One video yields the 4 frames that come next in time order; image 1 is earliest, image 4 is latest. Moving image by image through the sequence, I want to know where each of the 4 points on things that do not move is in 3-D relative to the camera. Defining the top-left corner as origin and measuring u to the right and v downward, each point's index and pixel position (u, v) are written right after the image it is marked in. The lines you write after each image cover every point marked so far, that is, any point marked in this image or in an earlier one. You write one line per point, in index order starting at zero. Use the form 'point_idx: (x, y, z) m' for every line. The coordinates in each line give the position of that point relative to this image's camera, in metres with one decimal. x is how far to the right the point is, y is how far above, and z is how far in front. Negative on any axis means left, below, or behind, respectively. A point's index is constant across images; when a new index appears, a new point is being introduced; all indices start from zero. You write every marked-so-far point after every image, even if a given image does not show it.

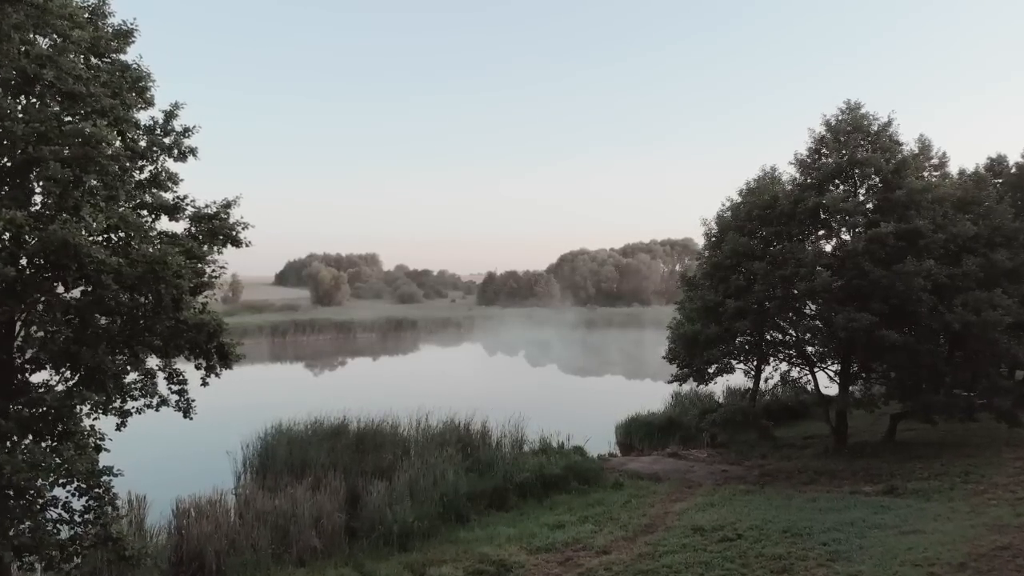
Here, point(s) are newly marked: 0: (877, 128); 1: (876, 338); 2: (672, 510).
0: (+7.3, +3.2, +12.0) m
1: (+6.5, -0.9, +10.6) m
2: (+2.5, -3.5, +9.4) m
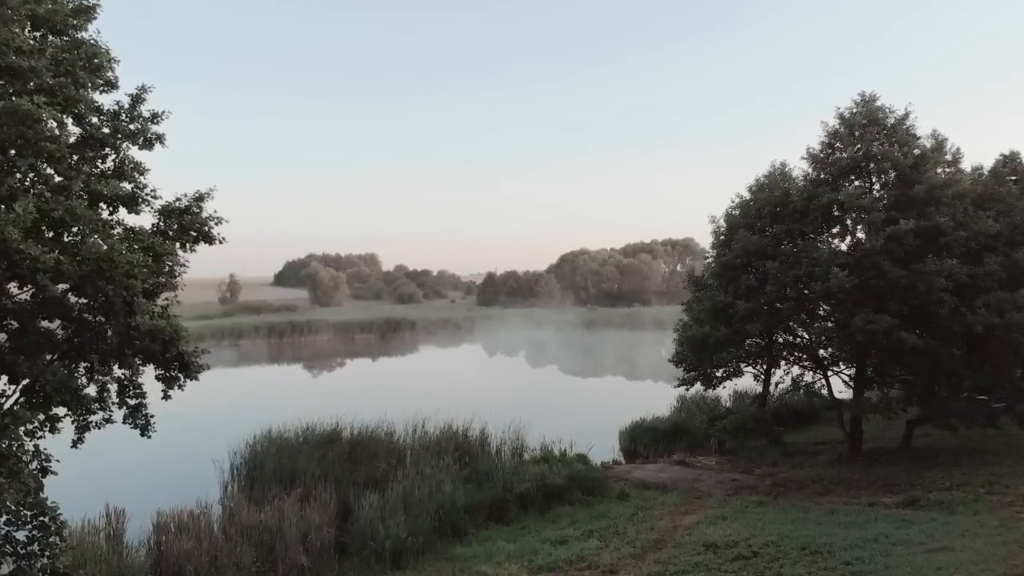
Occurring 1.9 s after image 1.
0: (+7.3, +3.2, +11.5) m
1: (+6.5, -0.9, +10.1) m
2: (+2.5, -3.5, +8.9) m
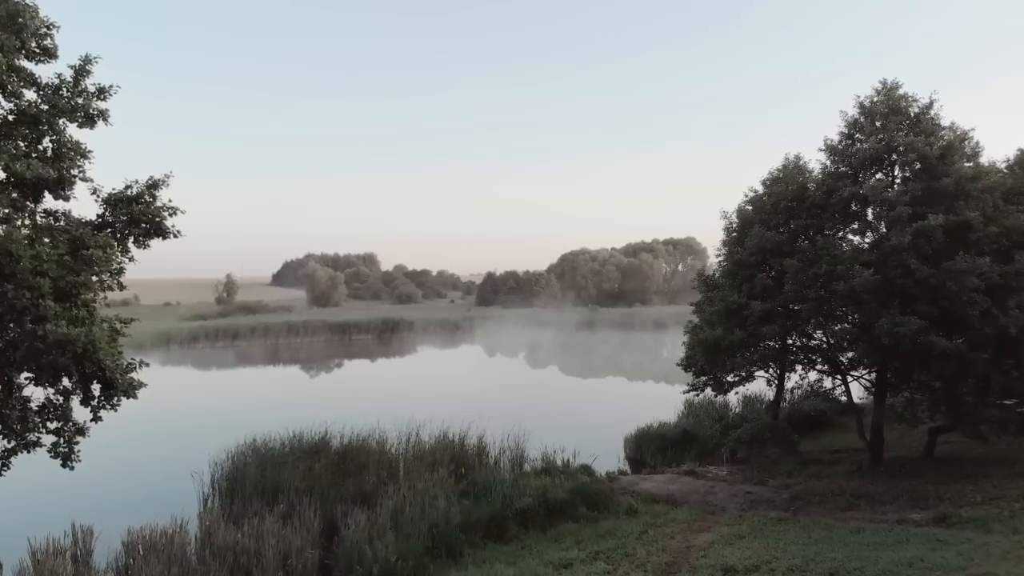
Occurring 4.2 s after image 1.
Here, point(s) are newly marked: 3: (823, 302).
0: (+7.3, +3.2, +10.8) m
1: (+6.5, -0.9, +9.4) m
2: (+2.5, -3.5, +8.2) m
3: (+5.3, -0.2, +10.1) m
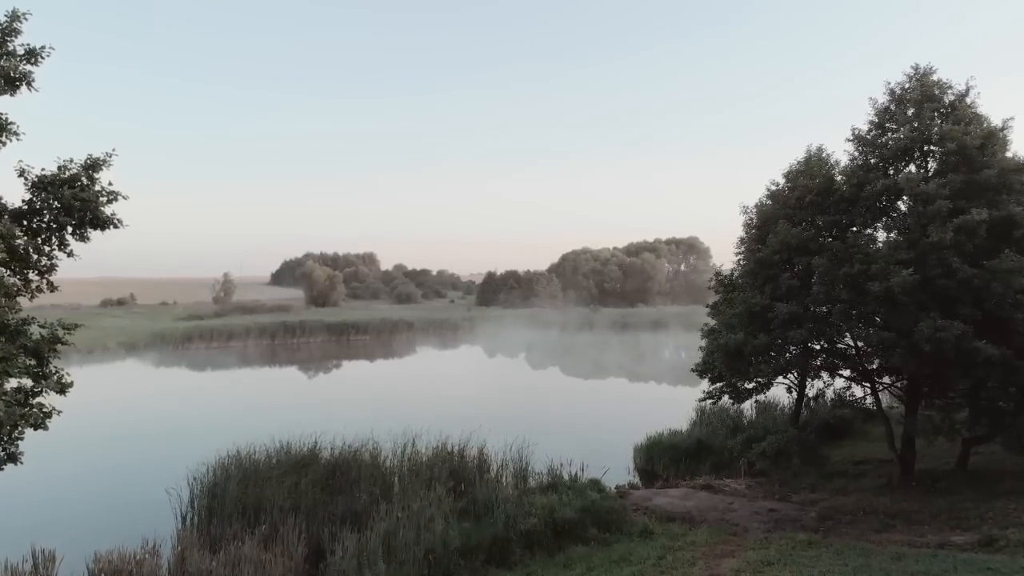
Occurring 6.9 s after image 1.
0: (+7.4, +3.2, +10.0) m
1: (+6.5, -0.9, +8.6) m
2: (+2.6, -3.5, +7.4) m
3: (+5.3, -0.2, +9.3) m
